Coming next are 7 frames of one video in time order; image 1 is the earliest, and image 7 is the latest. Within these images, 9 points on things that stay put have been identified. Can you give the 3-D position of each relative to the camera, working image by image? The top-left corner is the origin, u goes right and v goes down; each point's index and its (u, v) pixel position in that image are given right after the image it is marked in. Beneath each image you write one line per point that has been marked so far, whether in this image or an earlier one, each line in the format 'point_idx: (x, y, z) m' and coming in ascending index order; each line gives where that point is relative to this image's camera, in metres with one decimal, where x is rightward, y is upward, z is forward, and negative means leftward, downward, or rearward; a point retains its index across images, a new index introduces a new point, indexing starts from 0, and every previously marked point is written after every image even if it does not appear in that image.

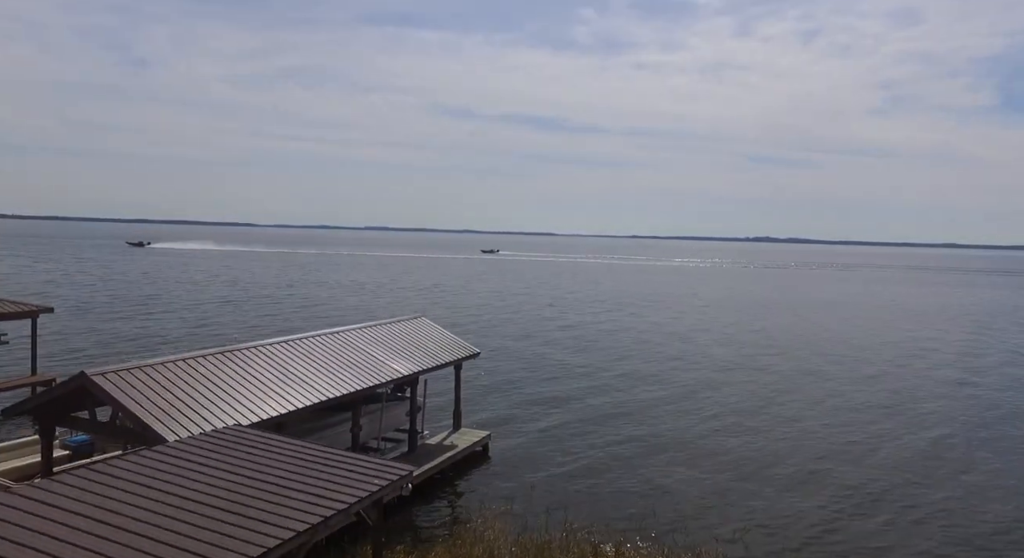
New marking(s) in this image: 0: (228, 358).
0: (-6.0, -1.7, +15.9) m
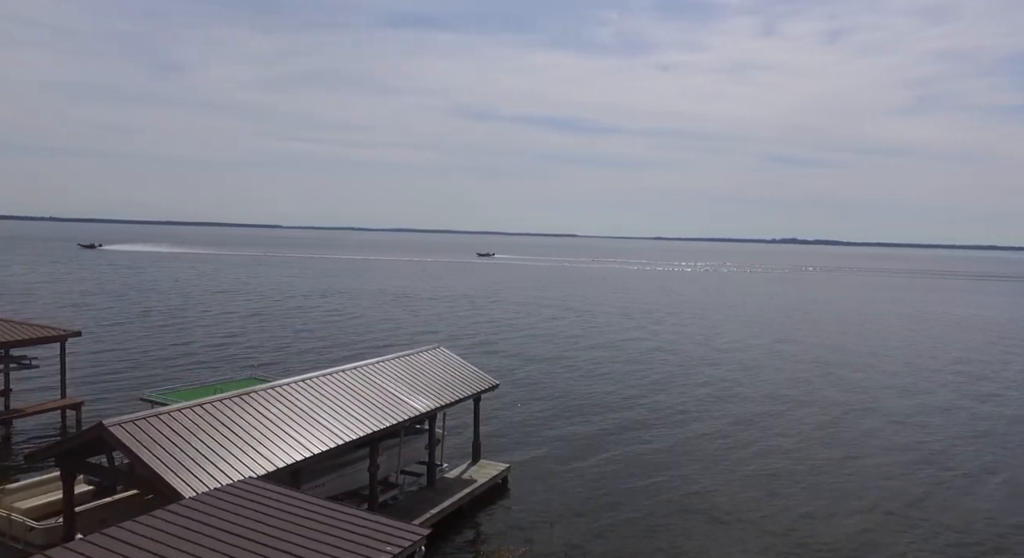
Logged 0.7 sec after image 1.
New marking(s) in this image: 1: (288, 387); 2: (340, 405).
0: (-5.6, -2.6, +16.0) m
1: (-5.1, -2.5, +17.3) m
2: (-3.9, -2.9, +17.4) m
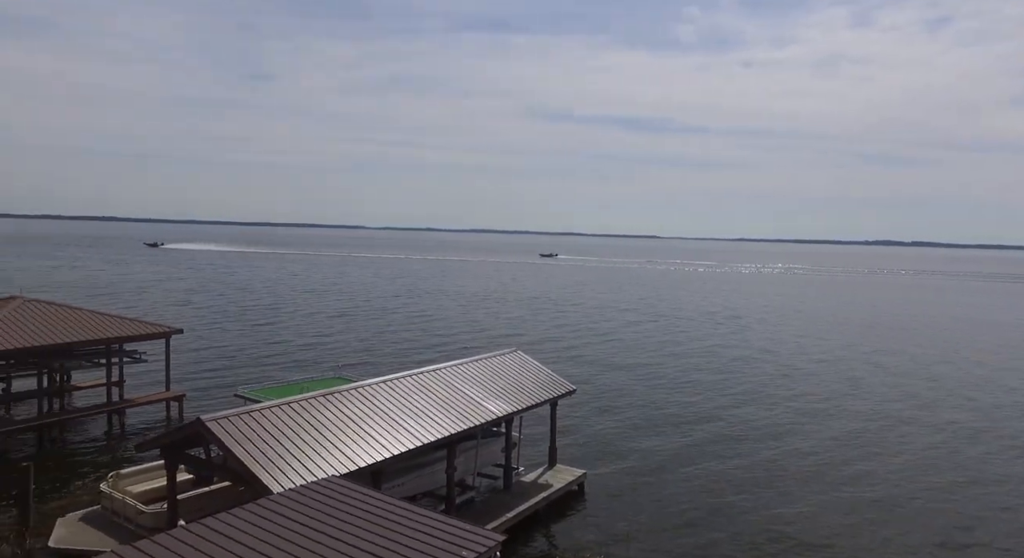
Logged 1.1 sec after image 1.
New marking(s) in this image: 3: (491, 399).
0: (-4.0, -2.7, +16.8) m
1: (-3.4, -2.6, +18.1) m
2: (-2.2, -3.0, +18.0) m
3: (-0.6, -3.1, +19.7) m
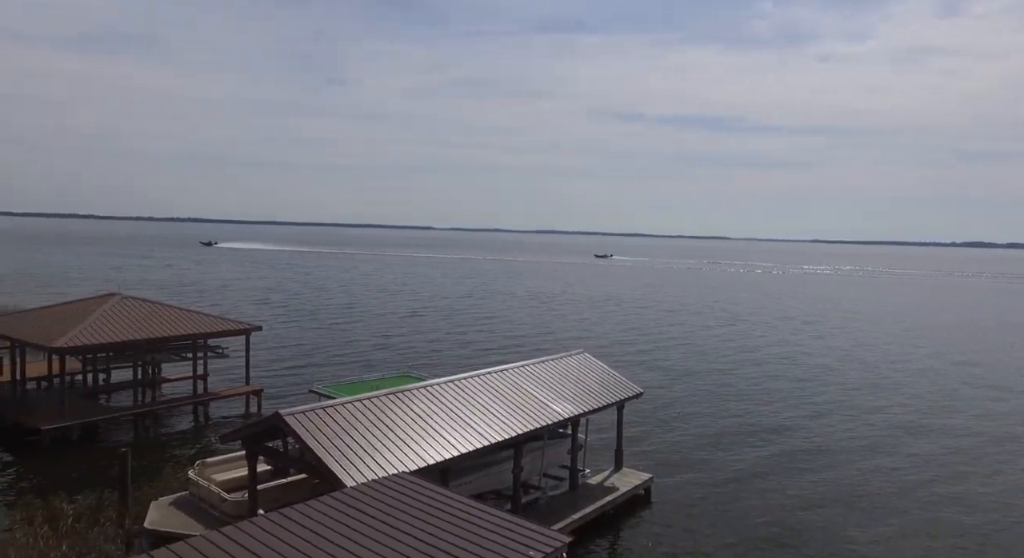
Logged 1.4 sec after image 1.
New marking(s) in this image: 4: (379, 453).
0: (-2.5, -2.7, +17.3) m
1: (-1.8, -2.6, +18.5) m
2: (-0.6, -3.1, +18.3) m
3: (+1.2, -3.2, +19.8) m
4: (-2.6, -3.4, +14.7) m
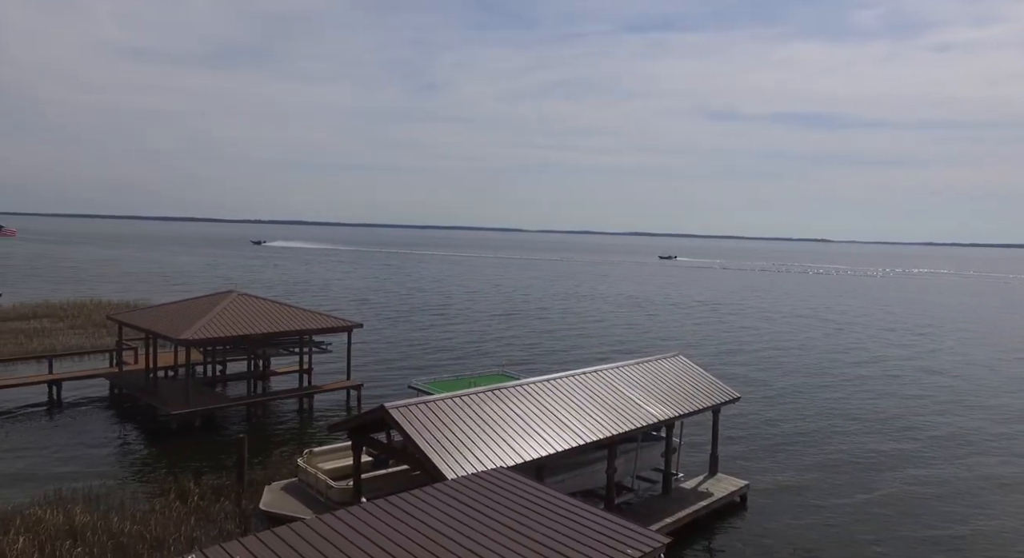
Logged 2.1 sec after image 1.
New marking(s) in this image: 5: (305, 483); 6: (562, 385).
0: (-0.3, -2.7, +17.6) m
1: (+0.5, -2.6, +18.7) m
2: (+1.7, -3.1, +18.3) m
3: (+3.6, -3.2, +19.7) m
4: (-0.7, -3.4, +15.1) m
5: (-4.7, -4.6, +16.9) m
6: (+1.3, -2.7, +19.2) m
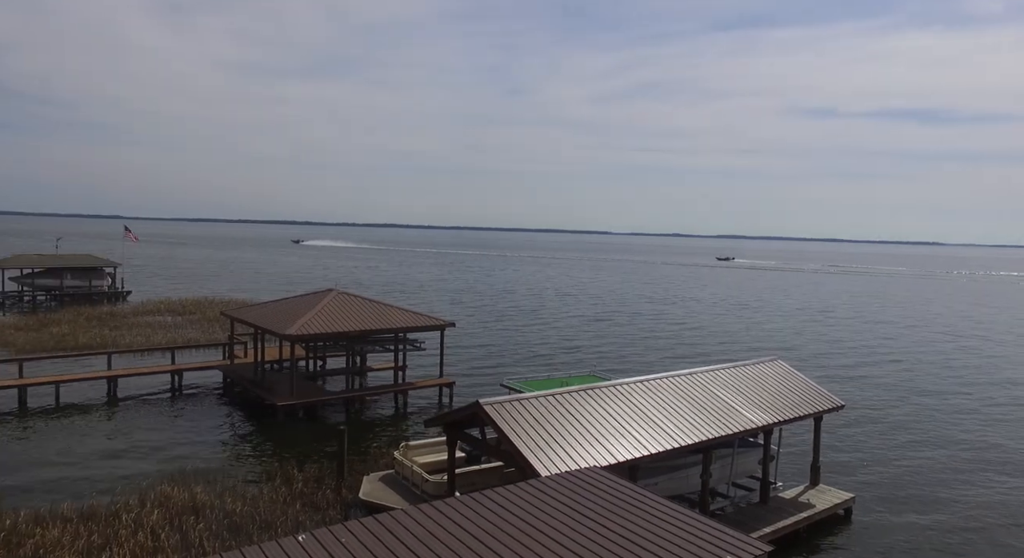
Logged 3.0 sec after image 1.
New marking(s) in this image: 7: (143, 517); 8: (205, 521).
0: (+1.8, -2.7, +17.5) m
1: (+2.8, -2.7, +18.5) m
2: (+3.9, -3.1, +18.0) m
3: (+6.0, -3.2, +19.1) m
4: (+1.1, -3.4, +15.1) m
5: (-2.6, -4.5, +17.4) m
6: (+3.6, -2.7, +19.0) m
7: (-7.2, -4.6, +14.5) m
8: (-6.0, -4.7, +14.6) m
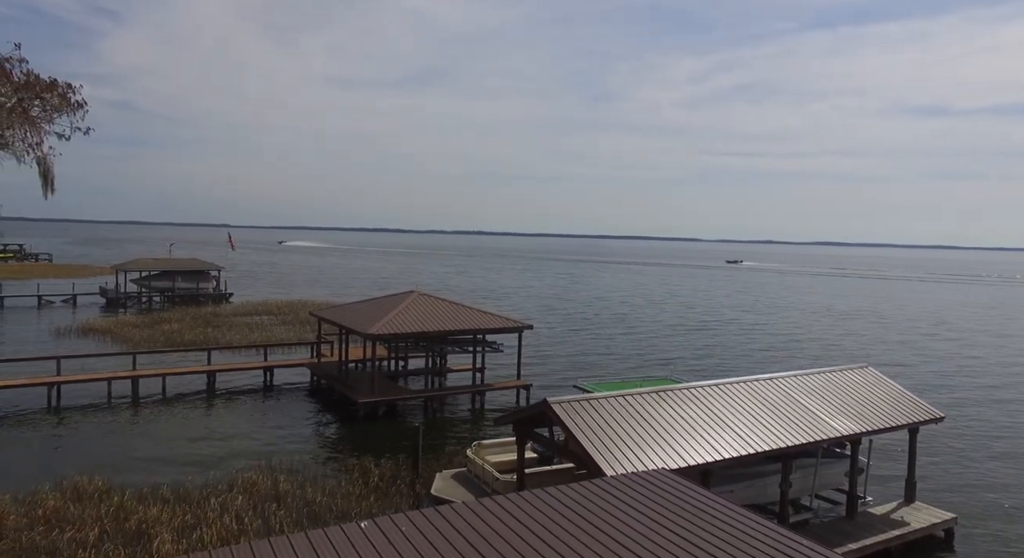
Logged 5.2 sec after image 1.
0: (+3.5, -2.8, +17.4) m
1: (+4.6, -2.7, +18.2) m
2: (+5.6, -3.2, +17.6) m
3: (+7.8, -3.4, +18.5) m
4: (+2.5, -3.4, +15.0) m
5: (-0.9, -4.6, +17.7) m
6: (+5.4, -2.8, +18.6) m
7: (-5.8, -4.6, +15.5) m
8: (-4.6, -4.7, +15.4) m
